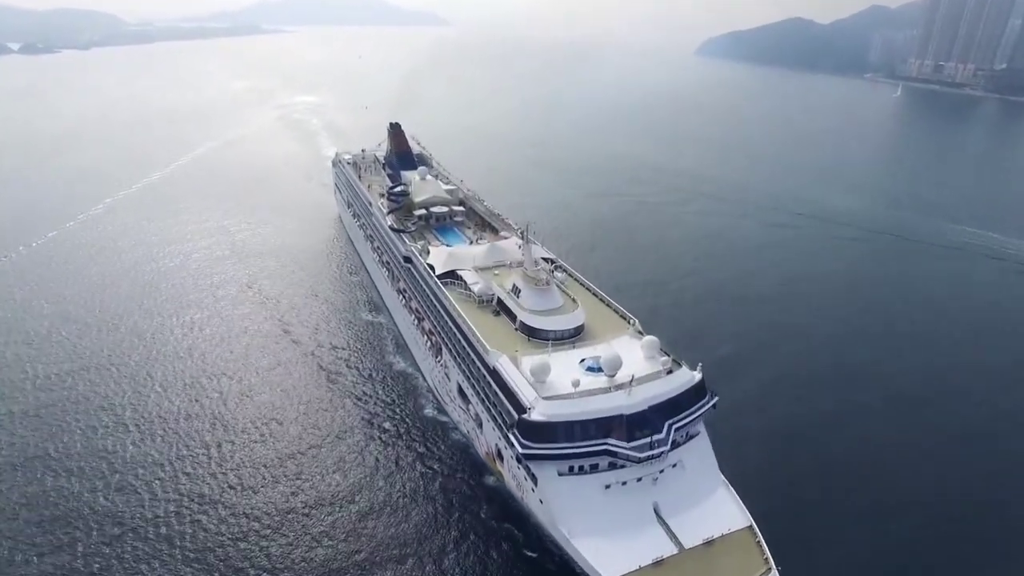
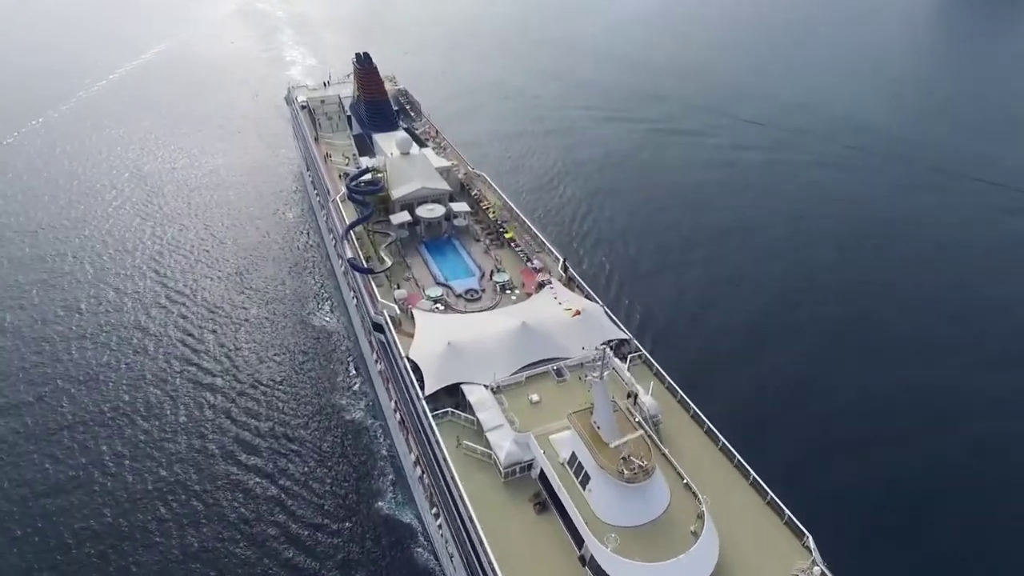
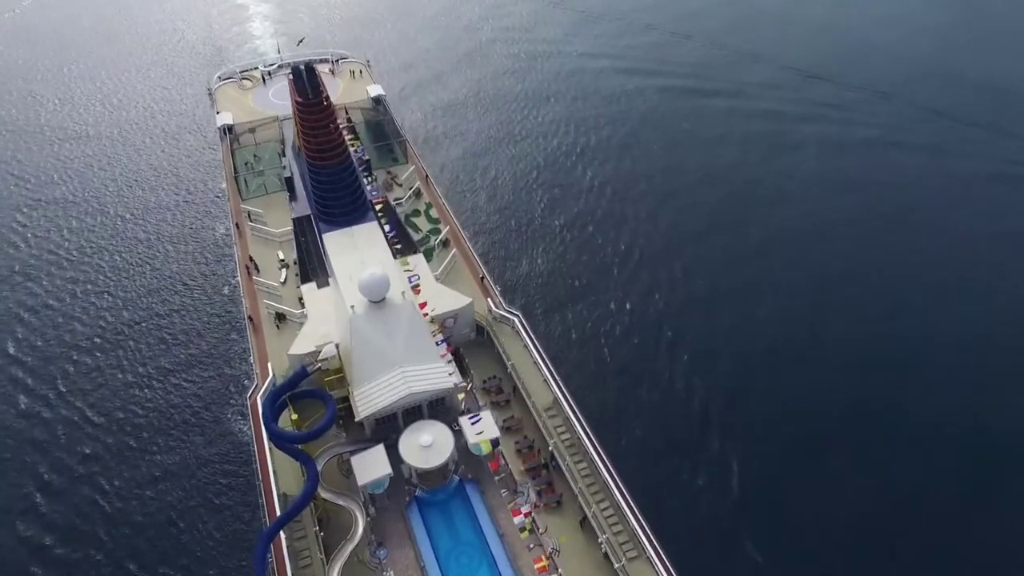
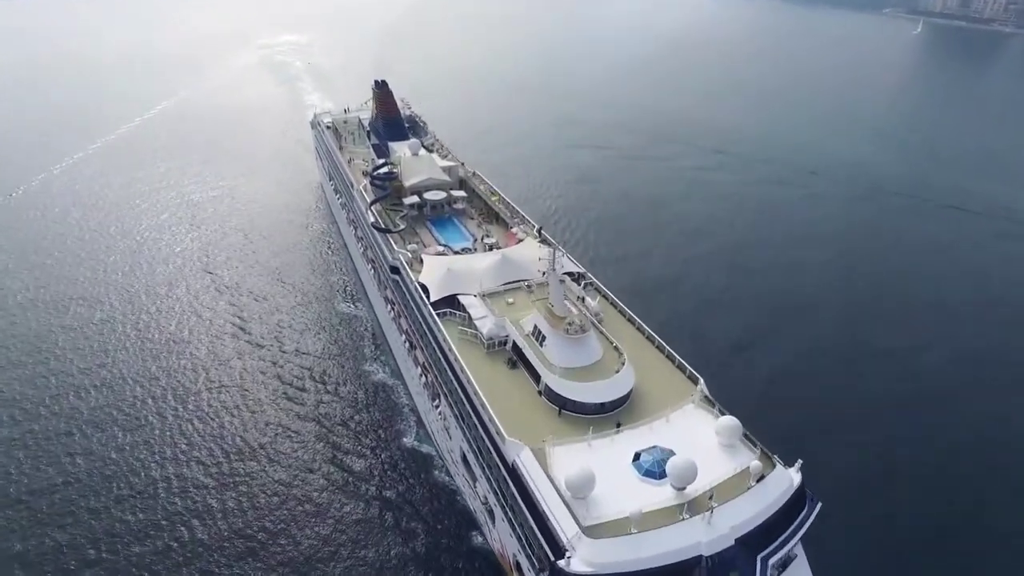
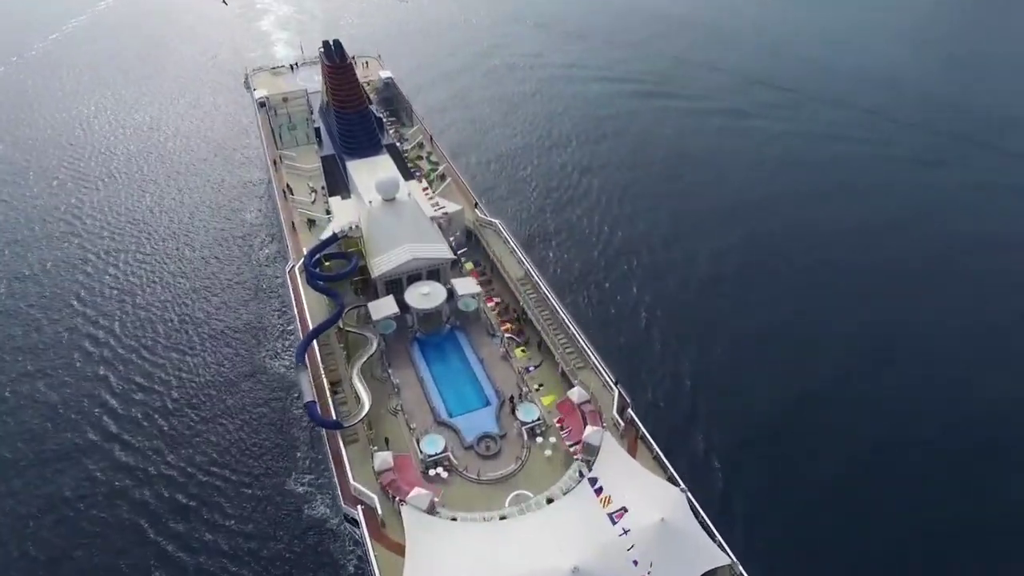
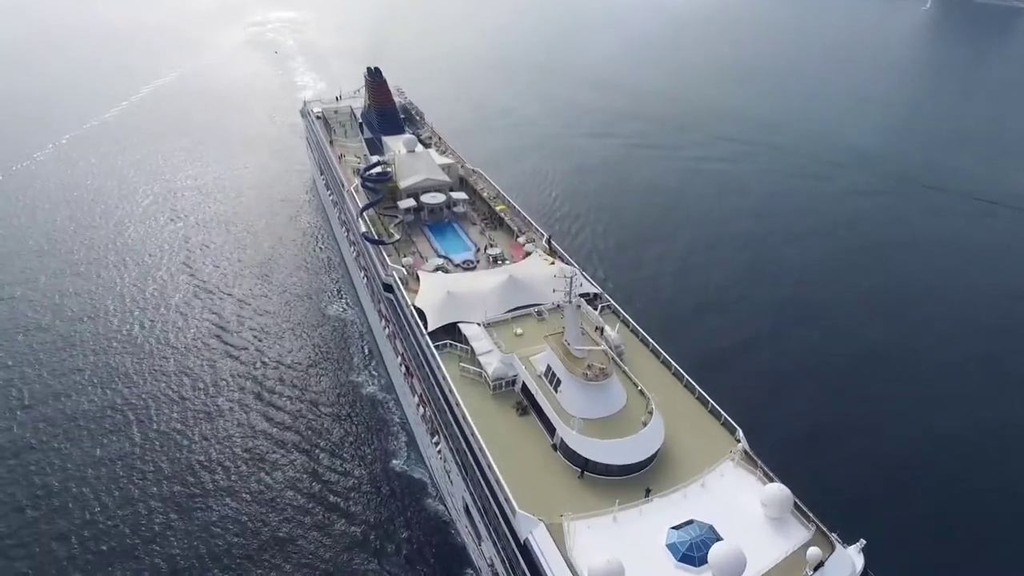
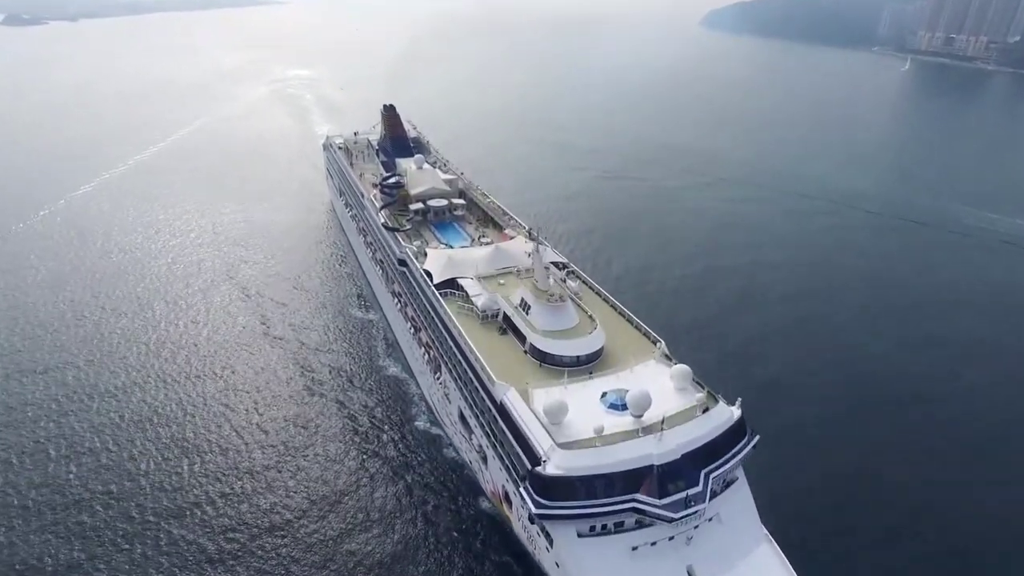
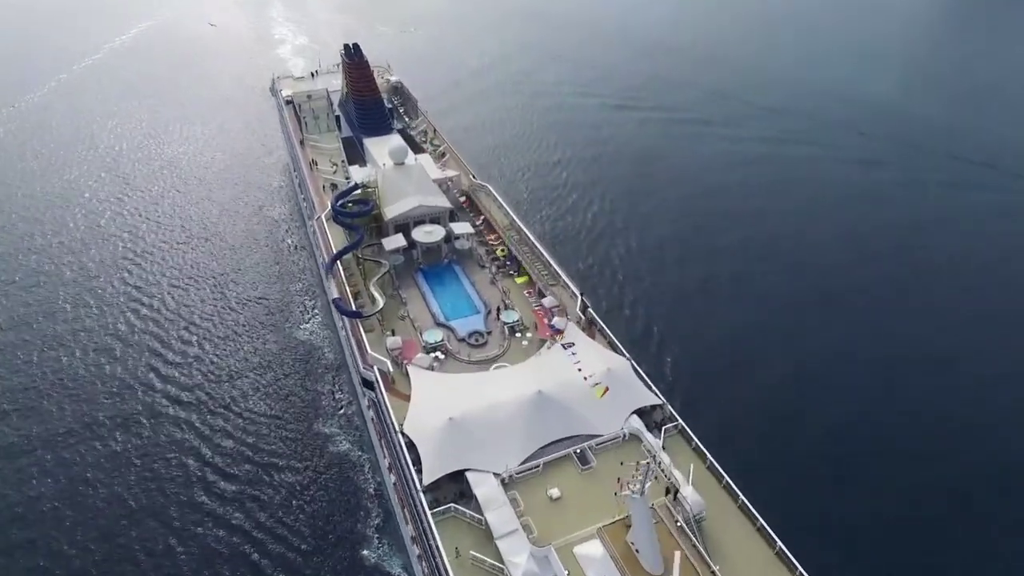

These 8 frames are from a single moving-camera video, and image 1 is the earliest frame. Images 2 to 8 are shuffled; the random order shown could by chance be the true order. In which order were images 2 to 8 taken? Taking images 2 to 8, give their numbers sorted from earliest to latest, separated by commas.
7, 4, 6, 2, 8, 5, 3
